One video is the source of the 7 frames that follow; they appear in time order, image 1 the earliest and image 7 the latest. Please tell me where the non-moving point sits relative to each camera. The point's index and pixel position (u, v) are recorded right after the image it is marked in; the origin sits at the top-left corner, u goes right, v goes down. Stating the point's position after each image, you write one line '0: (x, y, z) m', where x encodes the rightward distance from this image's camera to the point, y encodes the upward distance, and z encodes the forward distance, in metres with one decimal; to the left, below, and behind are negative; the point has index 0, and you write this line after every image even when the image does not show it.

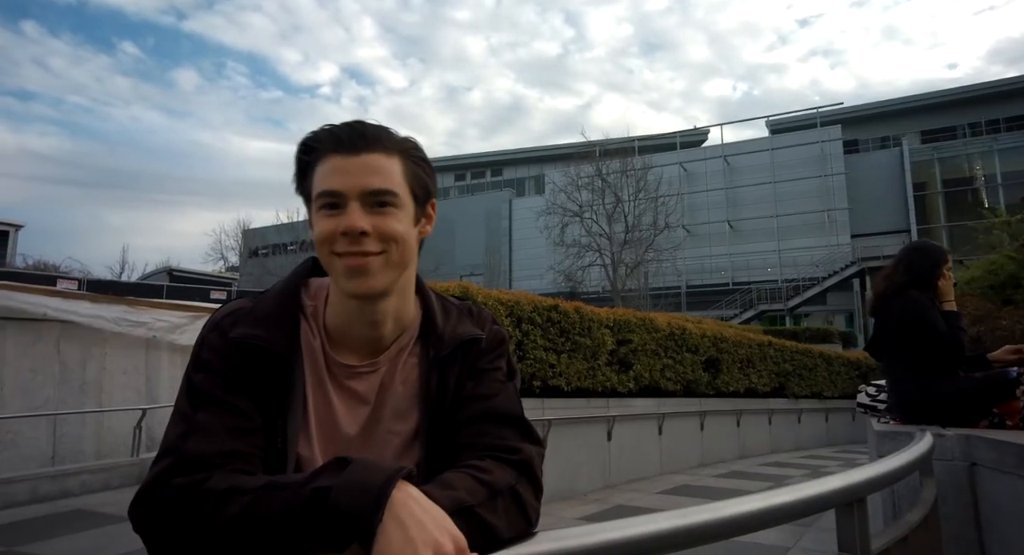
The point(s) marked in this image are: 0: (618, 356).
0: (+1.1, -0.8, +6.8) m
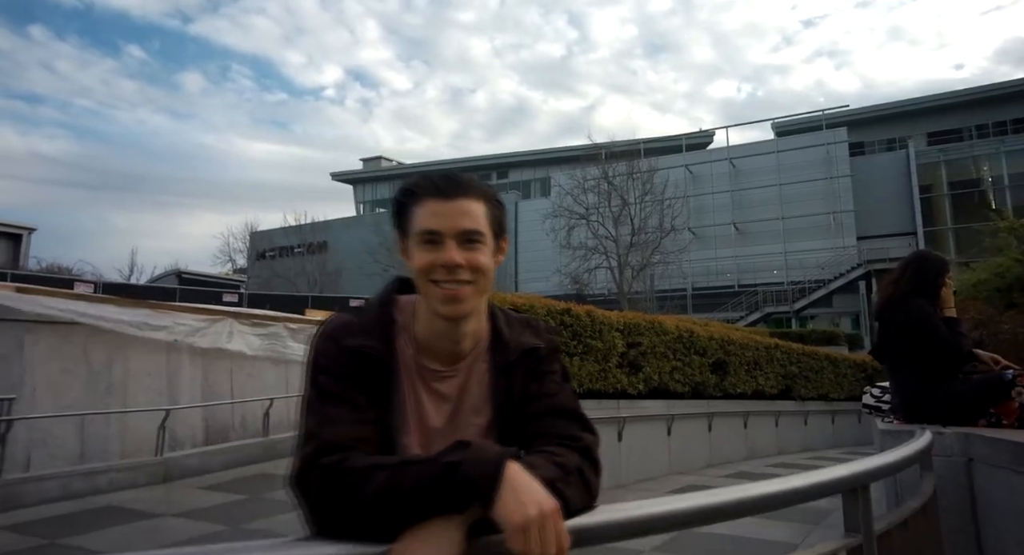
0: (+1.3, -0.9, +6.9) m
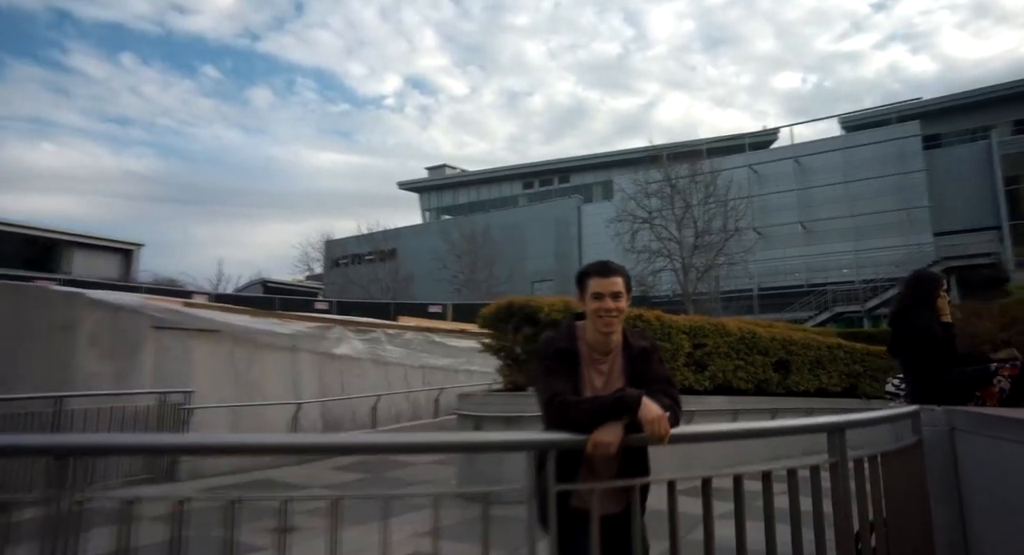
0: (+2.2, -1.0, +7.6) m
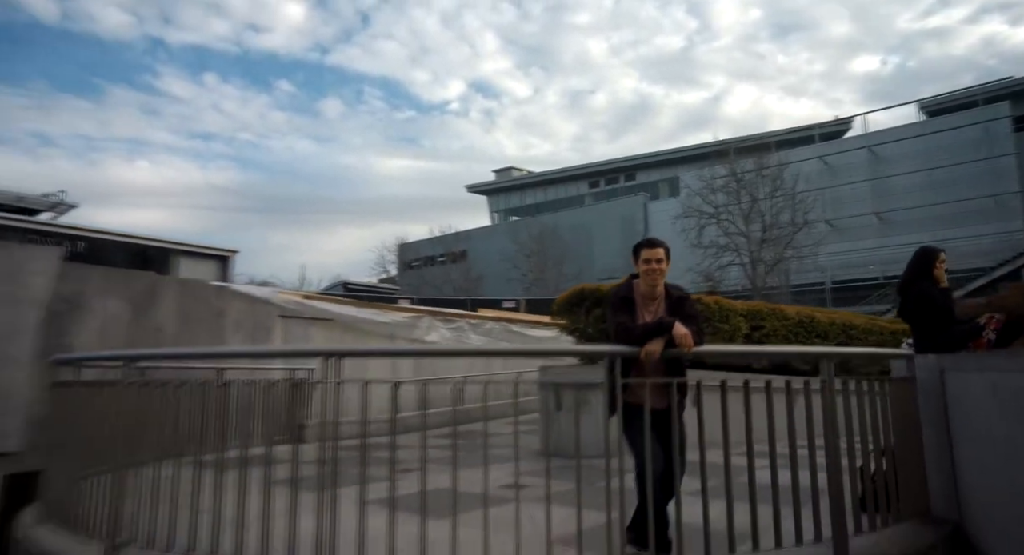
0: (+3.1, -0.8, +8.3) m
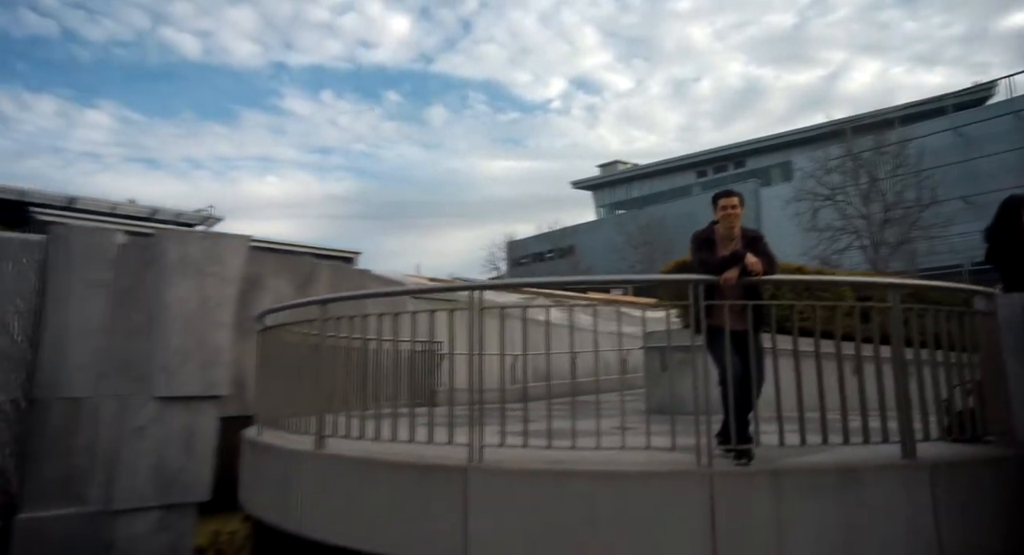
0: (+4.6, -0.4, +8.4) m
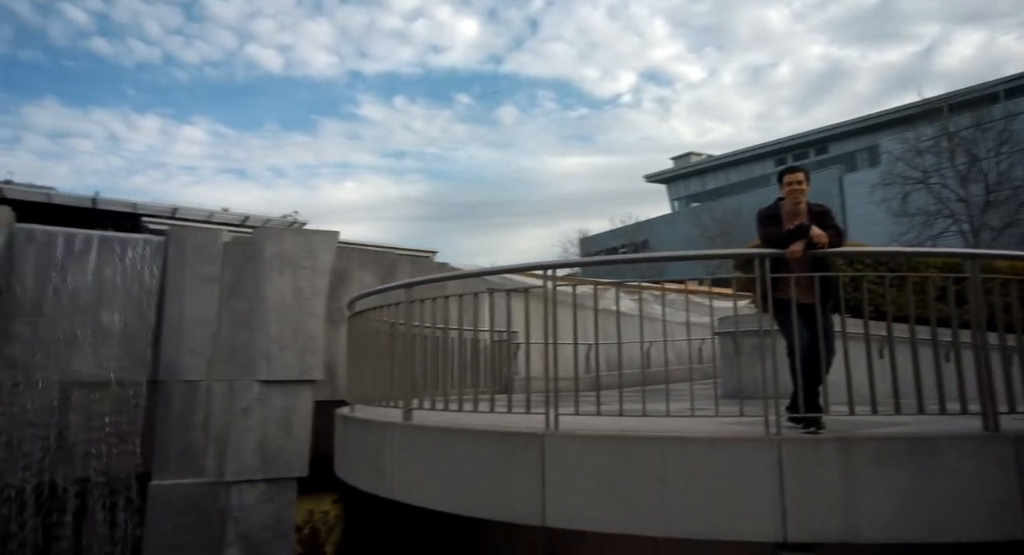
0: (+5.5, -0.2, +8.0) m
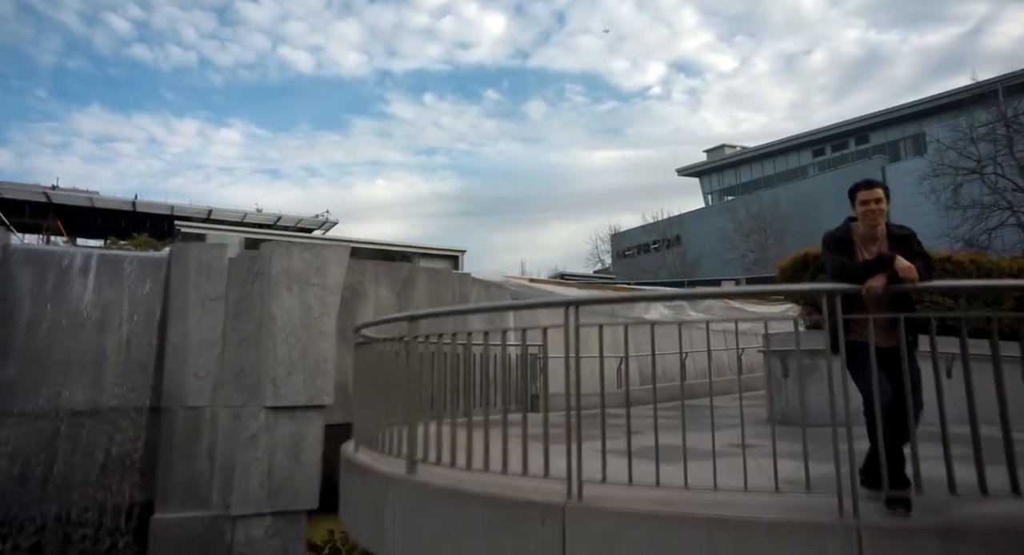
0: (+5.8, -0.3, +7.2) m
